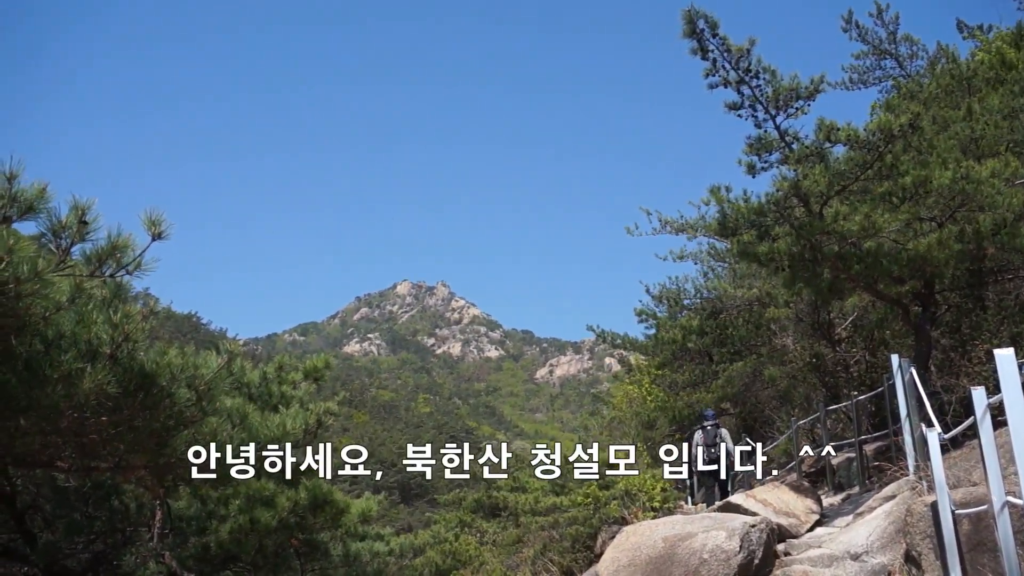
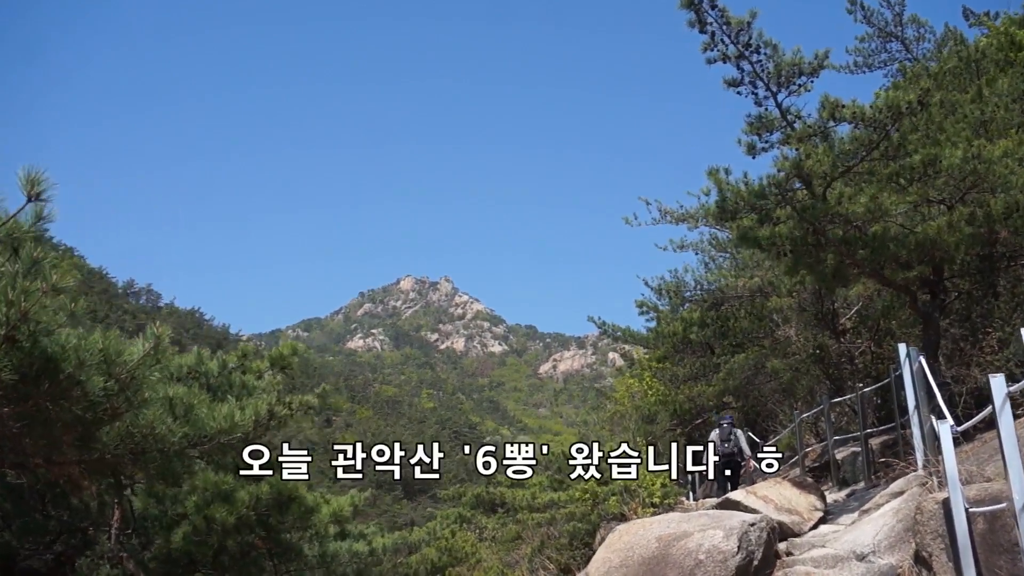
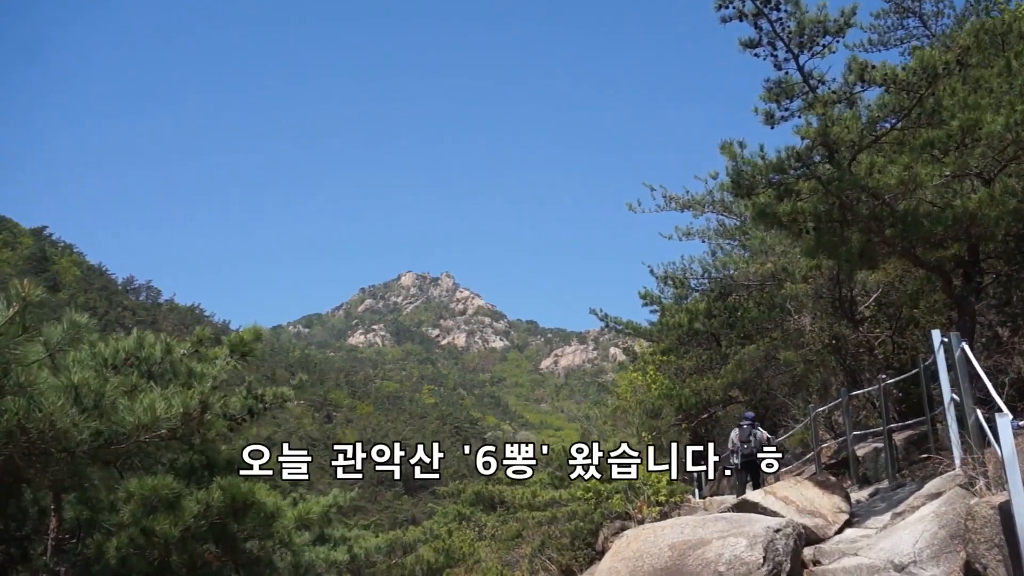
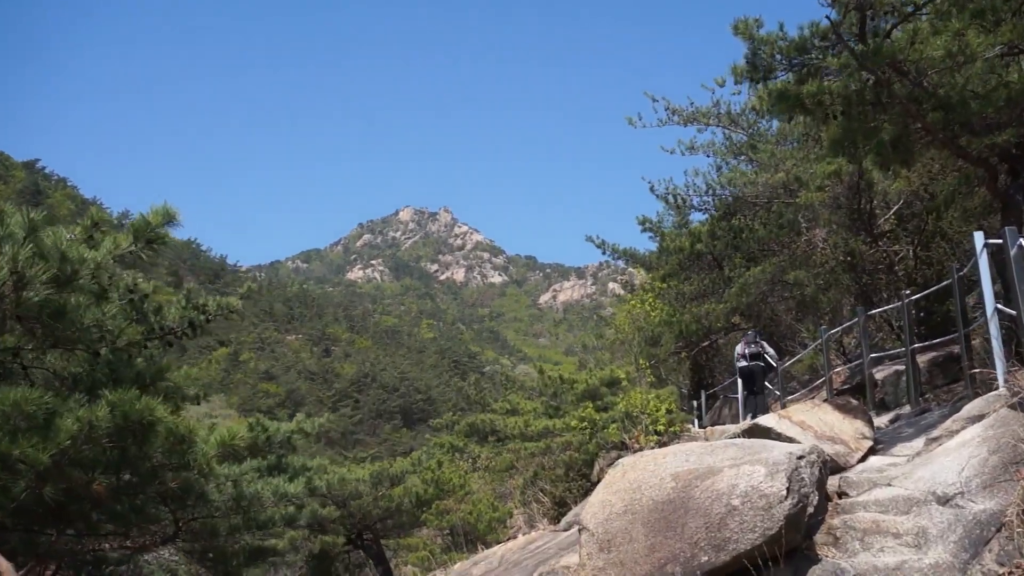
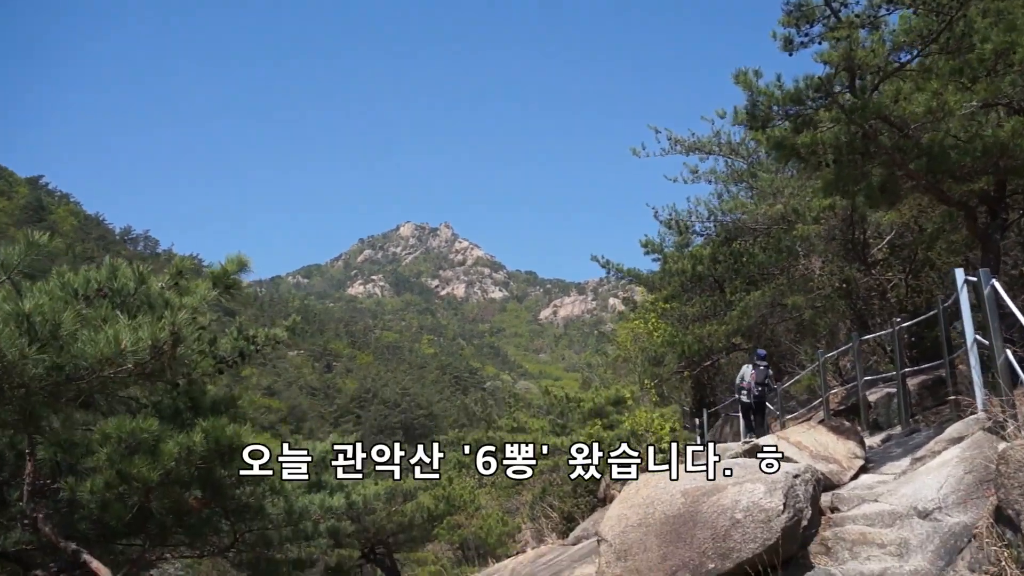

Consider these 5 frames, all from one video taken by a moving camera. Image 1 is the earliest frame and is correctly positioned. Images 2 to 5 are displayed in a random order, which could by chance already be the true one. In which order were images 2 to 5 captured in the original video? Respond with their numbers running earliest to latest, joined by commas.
2, 3, 5, 4
